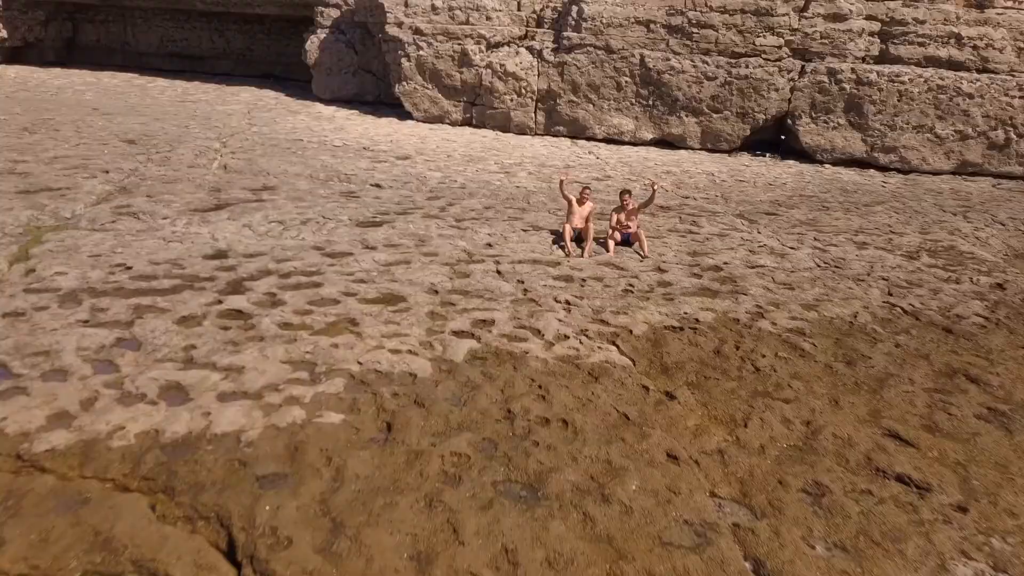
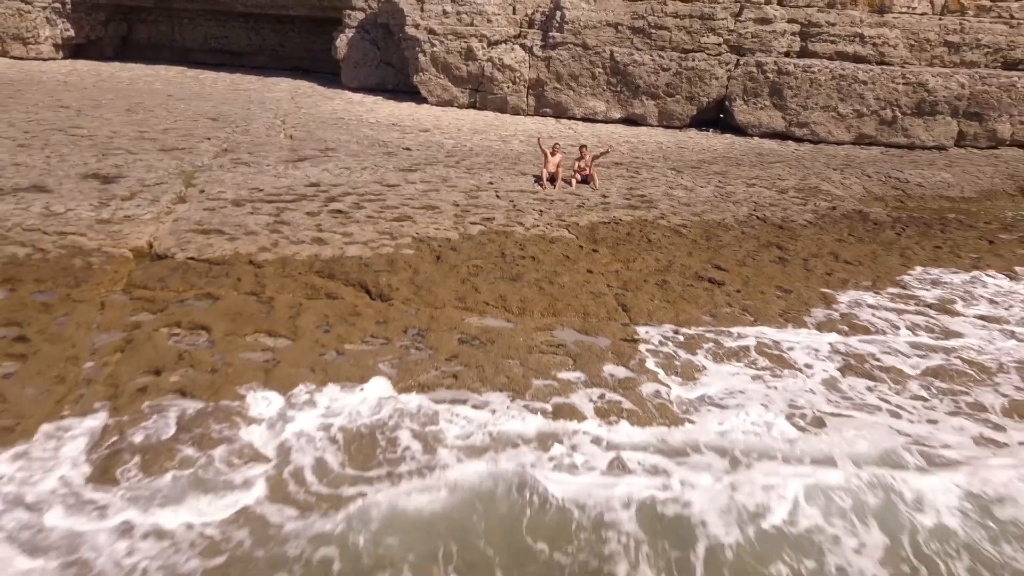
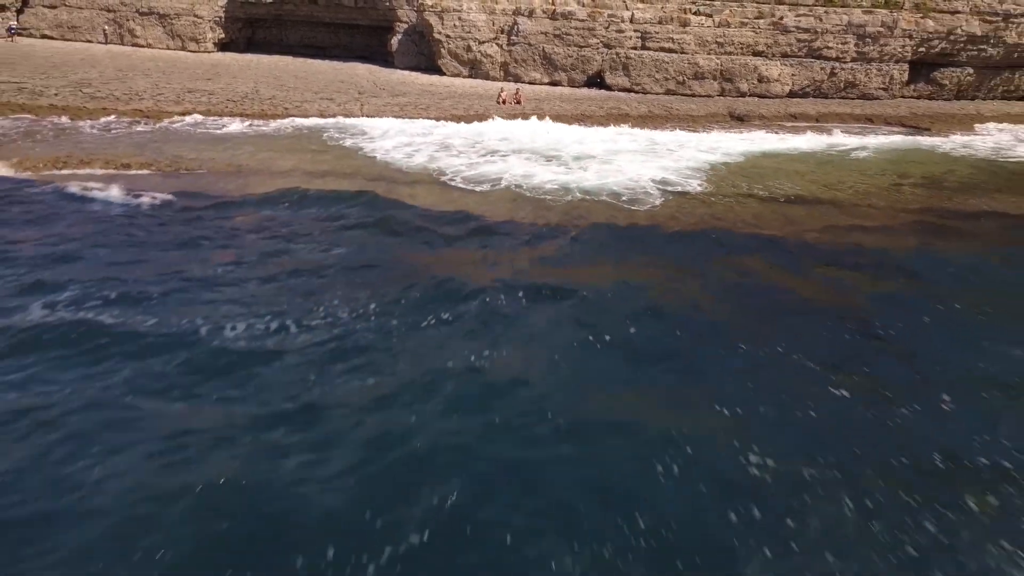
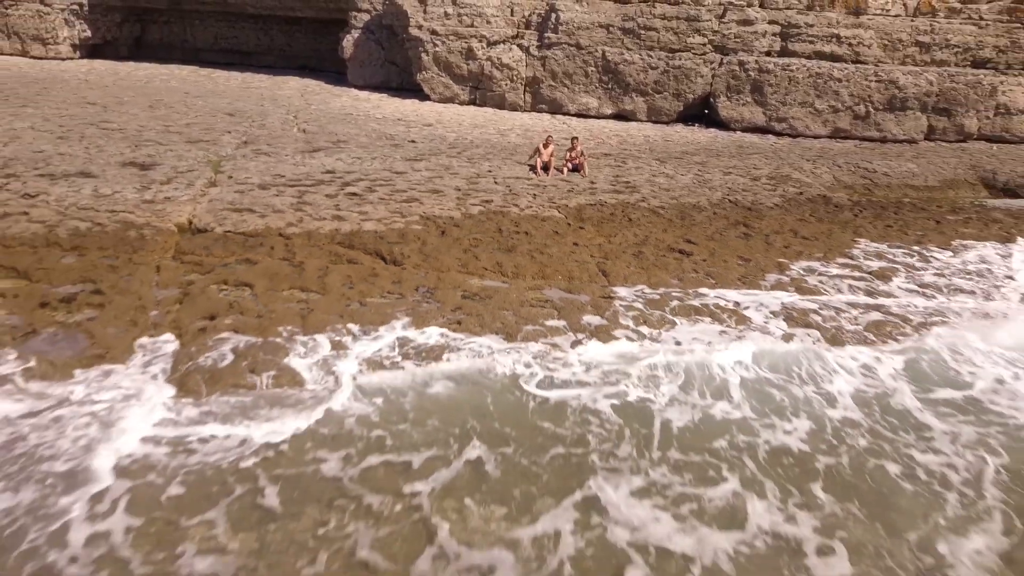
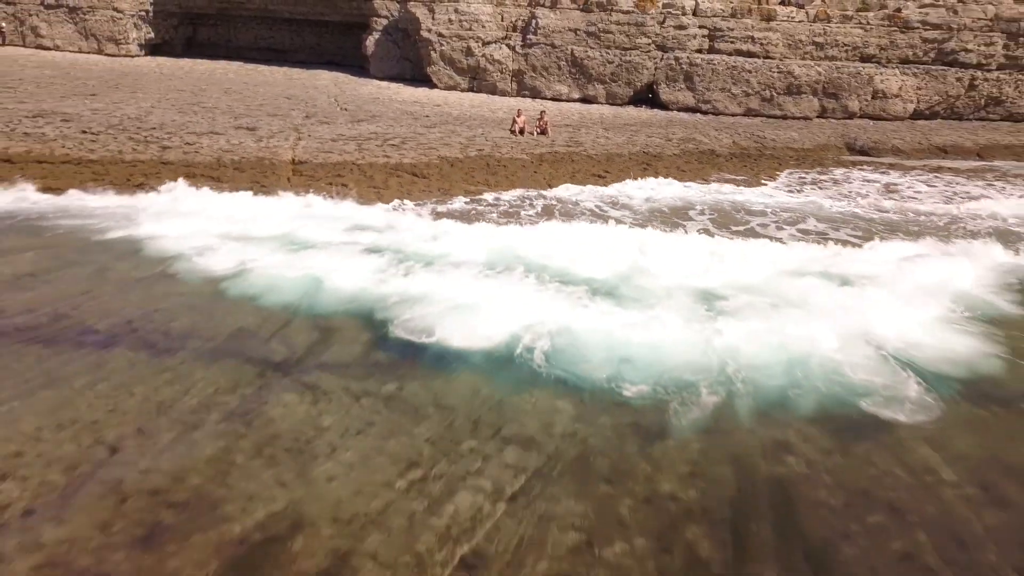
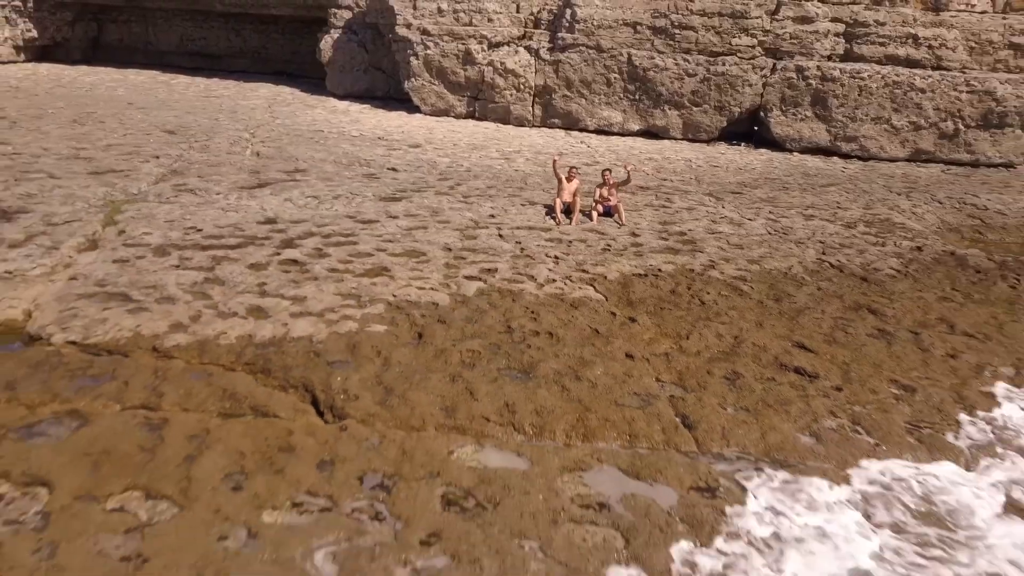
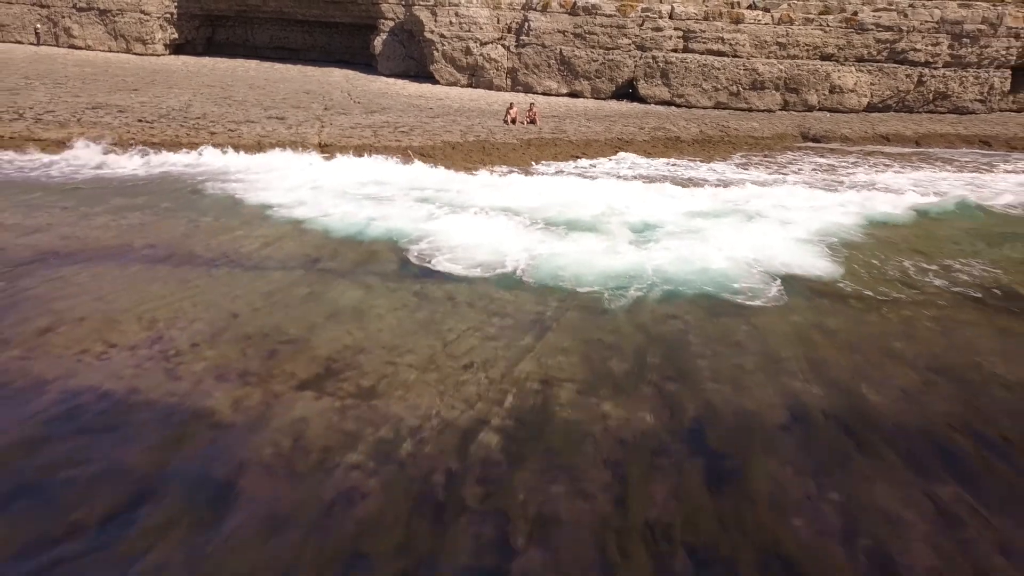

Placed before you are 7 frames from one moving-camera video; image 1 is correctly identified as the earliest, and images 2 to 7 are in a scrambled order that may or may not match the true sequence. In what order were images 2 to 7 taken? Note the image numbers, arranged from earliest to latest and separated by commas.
6, 2, 4, 5, 7, 3
